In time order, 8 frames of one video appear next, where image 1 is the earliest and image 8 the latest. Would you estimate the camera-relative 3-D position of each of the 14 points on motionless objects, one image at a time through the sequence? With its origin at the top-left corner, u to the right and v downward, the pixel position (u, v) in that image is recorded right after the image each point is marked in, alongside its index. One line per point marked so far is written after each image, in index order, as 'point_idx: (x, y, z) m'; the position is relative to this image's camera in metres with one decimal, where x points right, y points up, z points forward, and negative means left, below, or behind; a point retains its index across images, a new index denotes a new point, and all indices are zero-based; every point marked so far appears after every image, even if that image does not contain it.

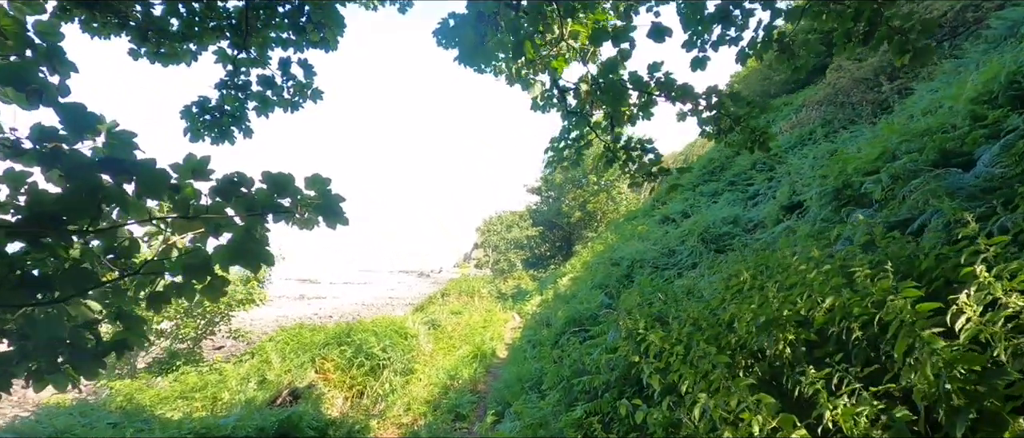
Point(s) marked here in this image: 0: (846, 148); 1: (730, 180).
0: (+5.8, +1.2, +9.3) m
1: (+5.6, +1.0, +13.8) m
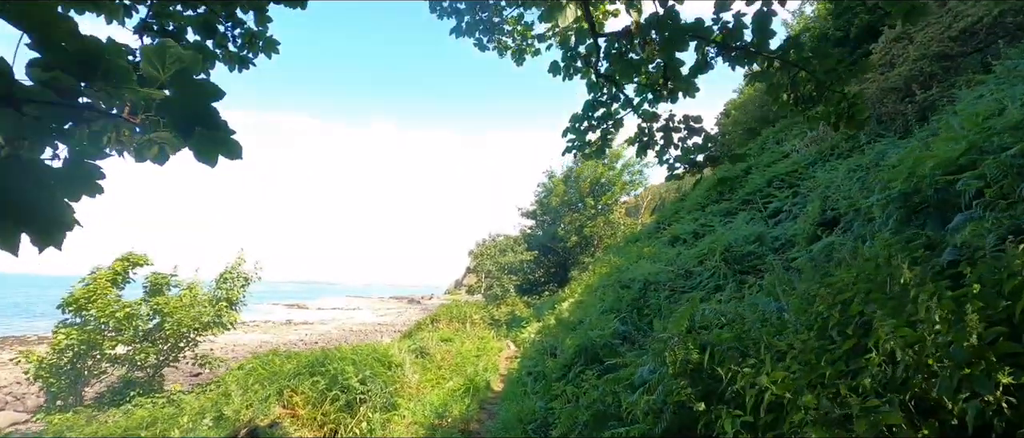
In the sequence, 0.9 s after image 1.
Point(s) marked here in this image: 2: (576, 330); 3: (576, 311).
0: (+5.8, +0.9, +8.4) m
1: (+5.5, +0.5, +12.8) m
2: (+1.1, -1.8, +8.6) m
3: (+1.3, -1.8, +10.3) m
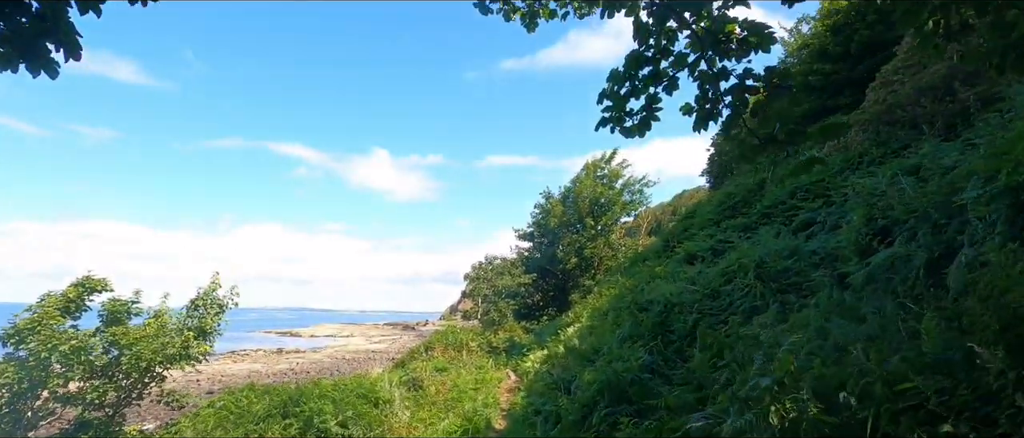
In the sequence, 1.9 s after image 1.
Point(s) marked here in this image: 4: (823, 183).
0: (+5.9, +0.8, +7.4) m
1: (+5.5, +0.2, +11.8) m
2: (+1.1, -2.0, +7.5) m
3: (+1.3, -2.0, +9.1) m
4: (+6.3, +0.7, +10.9) m
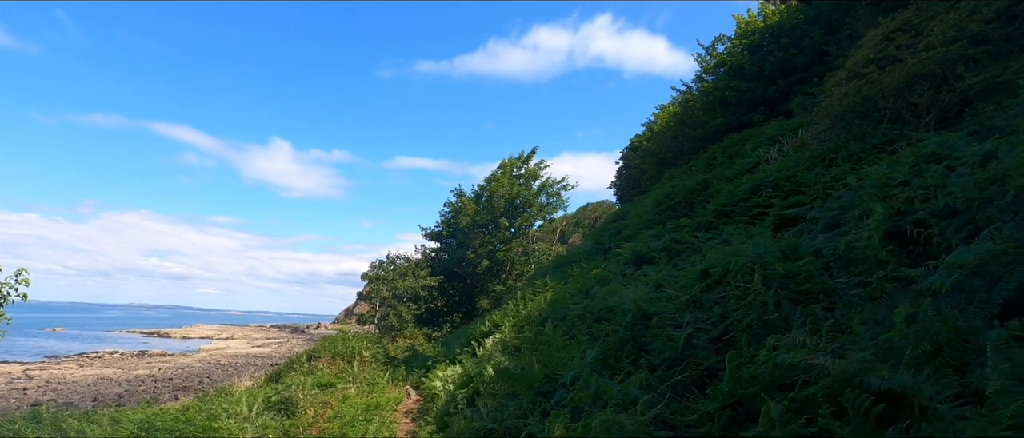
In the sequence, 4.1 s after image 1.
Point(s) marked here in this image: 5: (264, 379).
0: (+5.1, +0.8, +6.0) m
1: (+4.0, +0.2, +10.3) m
2: (+0.3, -1.7, +5.1) m
3: (+0.2, -1.7, +6.8) m
4: (+4.9, +0.7, +9.4) m
5: (-7.8, -5.1, +17.0) m
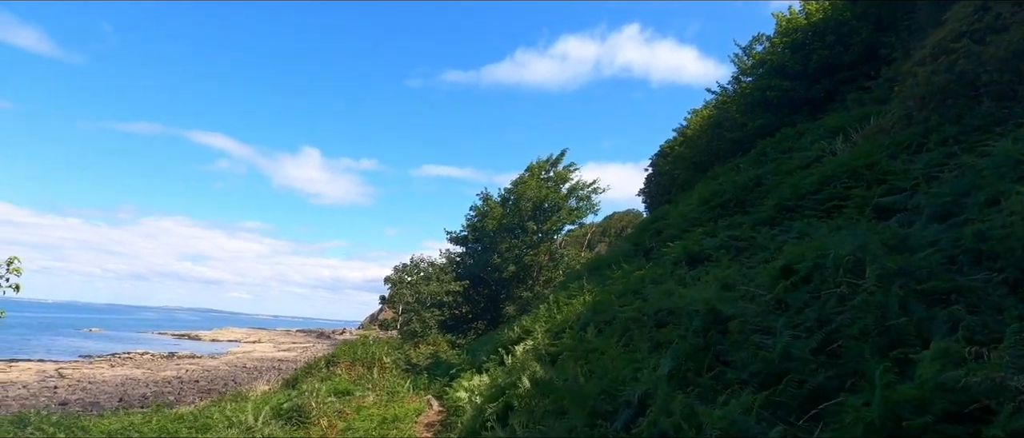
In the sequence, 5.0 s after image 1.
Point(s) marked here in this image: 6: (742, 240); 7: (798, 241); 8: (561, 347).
0: (+5.5, +1.0, +4.7) m
1: (+4.6, +0.3, +9.0) m
2: (+0.6, -1.5, +4.1) m
3: (+0.6, -1.6, +5.7) m
4: (+5.5, +0.8, +8.2) m
5: (-7.0, -5.0, +16.2) m
6: (+3.5, -0.3, +8.3) m
7: (+3.6, -0.3, +6.7) m
8: (+0.7, -1.8, +7.6) m
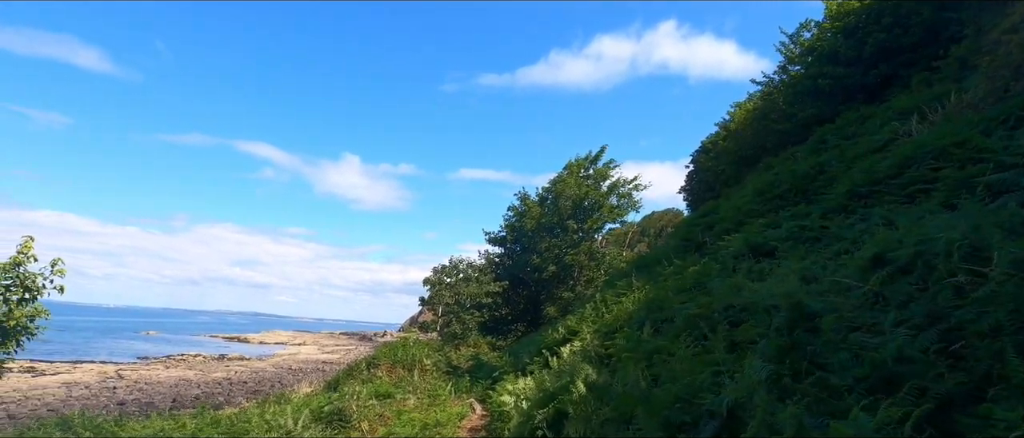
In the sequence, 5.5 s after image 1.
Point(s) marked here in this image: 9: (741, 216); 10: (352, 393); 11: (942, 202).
0: (+5.9, +1.2, +3.8) m
1: (+5.3, +0.5, +8.2) m
2: (+1.0, -1.3, +3.5) m
3: (+1.1, -1.4, +5.1) m
4: (+6.1, +1.0, +7.3) m
5: (-5.7, -5.0, +16.1) m
6: (+4.2, -0.1, +7.5) m
7: (+4.1, -0.1, +5.9) m
8: (+1.3, -1.7, +7.0) m
9: (+4.9, +0.1, +11.4) m
10: (-3.3, -3.6, +11.1) m
11: (+4.7, +0.2, +5.9) m
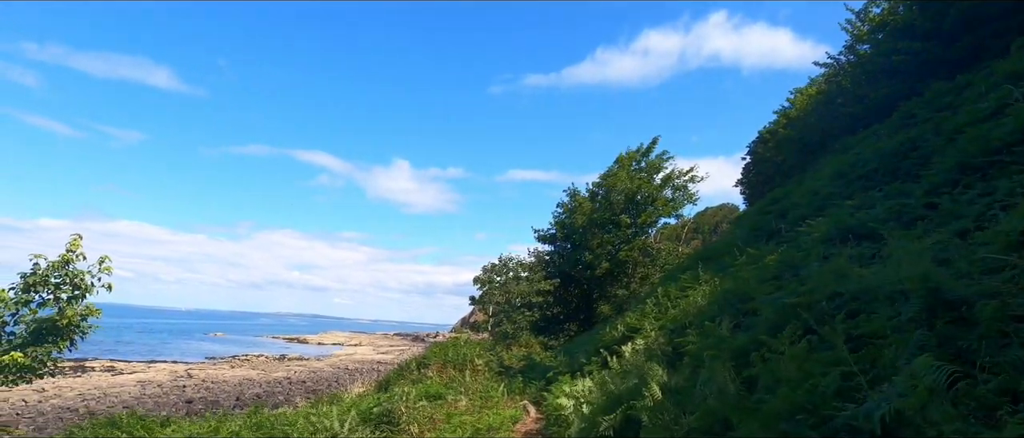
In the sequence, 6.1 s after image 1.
0: (+6.2, +1.5, +2.6) m
1: (+6.0, +0.8, +7.0) m
2: (+1.4, -1.1, +2.7) m
3: (+1.6, -1.2, +4.3) m
4: (+6.7, +1.3, +6.0) m
5: (-4.1, -4.9, +15.9) m
6: (+4.9, +0.2, +6.5) m
7: (+4.6, +0.2, +4.9) m
8: (+2.0, -1.4, +6.2) m
9: (+5.9, +0.4, +10.3) m
10: (-2.2, -3.5, +10.7) m
11: (+5.2, +0.5, +4.8) m
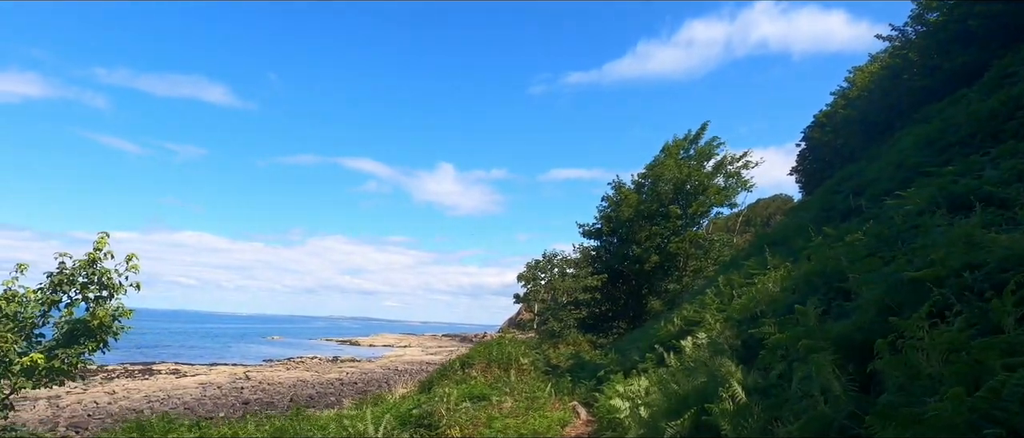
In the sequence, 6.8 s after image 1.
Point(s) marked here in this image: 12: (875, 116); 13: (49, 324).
0: (+6.3, +1.9, +1.4) m
1: (+6.4, +1.2, +5.8) m
2: (+1.5, -0.8, +1.8) m
3: (+1.9, -0.9, +3.5) m
4: (+7.1, +1.8, +4.7) m
5: (-2.7, -4.8, +15.4) m
6: (+5.3, +0.5, +5.3) m
7: (+4.9, +0.6, +3.7) m
8: (+2.4, -1.1, +5.2) m
9: (+6.6, +0.8, +9.0) m
10: (-1.3, -3.3, +10.1) m
11: (+5.5, +0.9, +3.6) m
12: (+12.7, +3.7, +18.4) m
13: (-6.1, -1.3, +6.8) m
